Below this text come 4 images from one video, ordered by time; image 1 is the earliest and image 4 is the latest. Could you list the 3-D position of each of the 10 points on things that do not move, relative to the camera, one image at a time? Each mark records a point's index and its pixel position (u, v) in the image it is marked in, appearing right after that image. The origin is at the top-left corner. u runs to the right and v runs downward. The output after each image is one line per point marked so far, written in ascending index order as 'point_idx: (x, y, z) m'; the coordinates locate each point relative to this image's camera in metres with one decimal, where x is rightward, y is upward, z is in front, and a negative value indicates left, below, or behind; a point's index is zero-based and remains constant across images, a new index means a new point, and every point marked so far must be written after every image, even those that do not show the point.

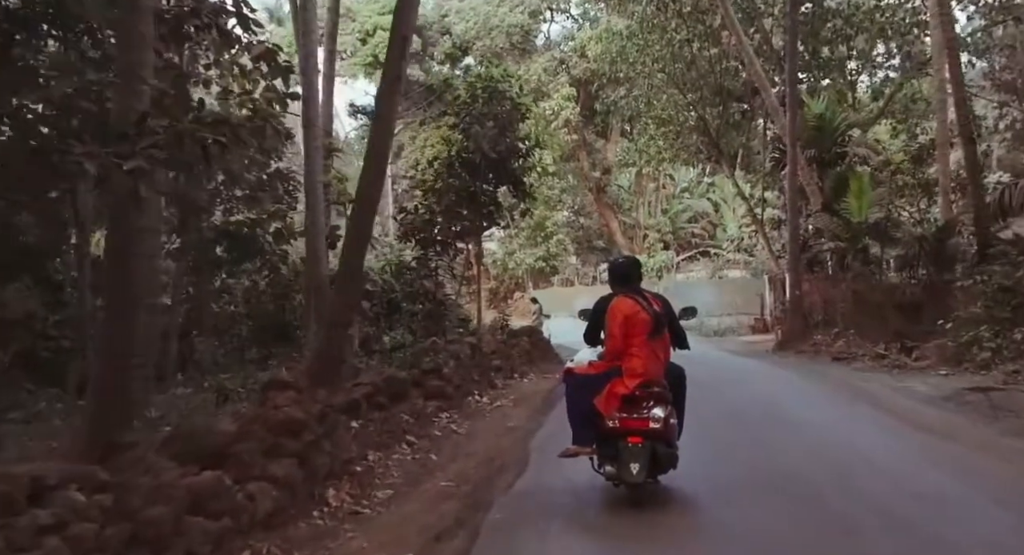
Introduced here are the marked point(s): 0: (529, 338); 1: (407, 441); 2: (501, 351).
0: (+0.3, -1.1, +16.9) m
1: (-0.8, -1.3, +7.2) m
2: (-0.2, -1.2, +13.9) m
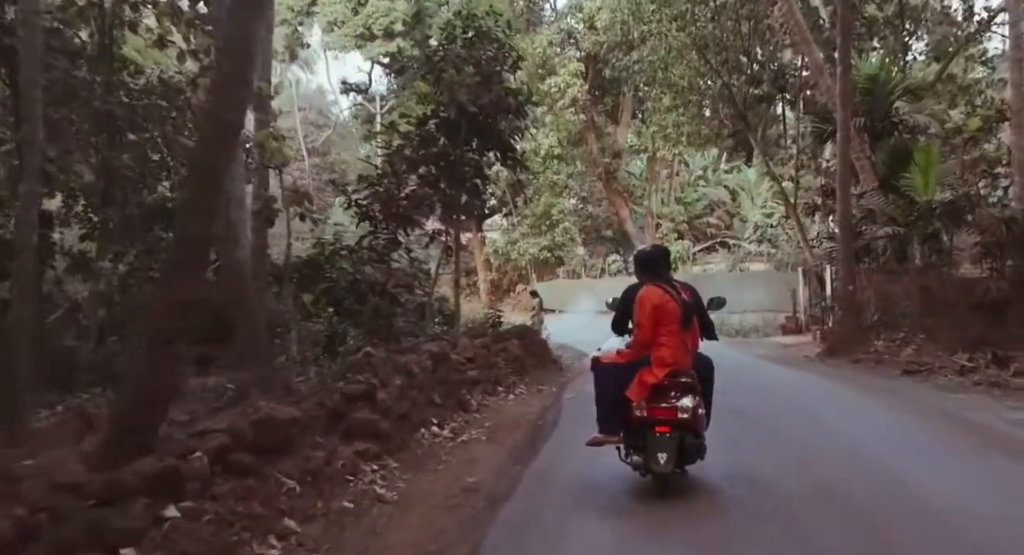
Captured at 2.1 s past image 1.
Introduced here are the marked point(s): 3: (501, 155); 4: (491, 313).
0: (+0.2, -1.0, +14.0) m
1: (-1.1, -1.2, +4.3) m
2: (-0.4, -1.0, +11.0) m
3: (-0.2, +1.9, +13.3) m
4: (-0.4, -0.8, +19.3) m
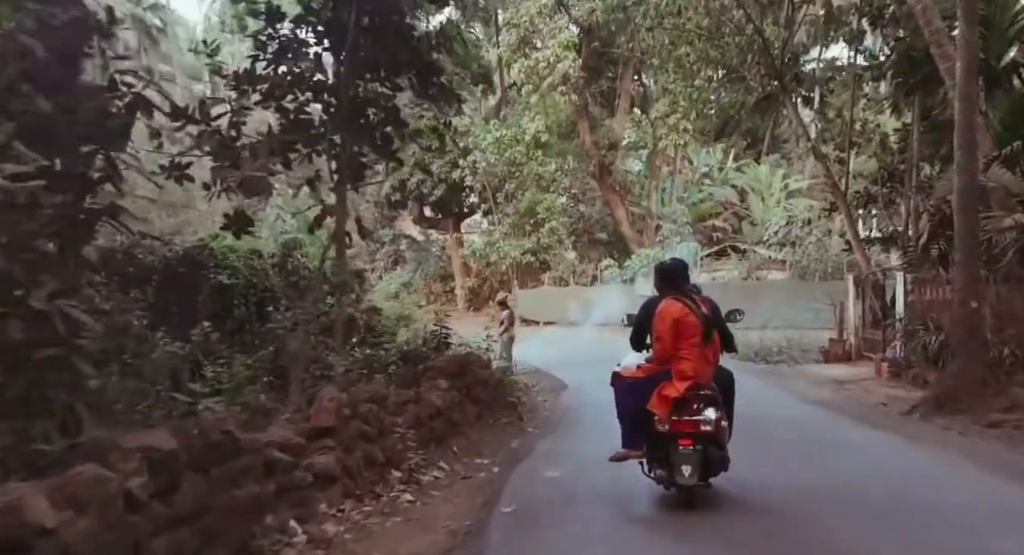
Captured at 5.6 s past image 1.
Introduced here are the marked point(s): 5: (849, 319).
0: (-0.5, -1.0, +9.0) m
1: (-1.8, -1.2, -0.7) m
2: (-1.1, -1.1, +6.0) m
3: (-0.9, +1.8, +8.3) m
4: (-1.2, -0.8, +14.3) m
5: (+6.2, -0.8, +16.5) m
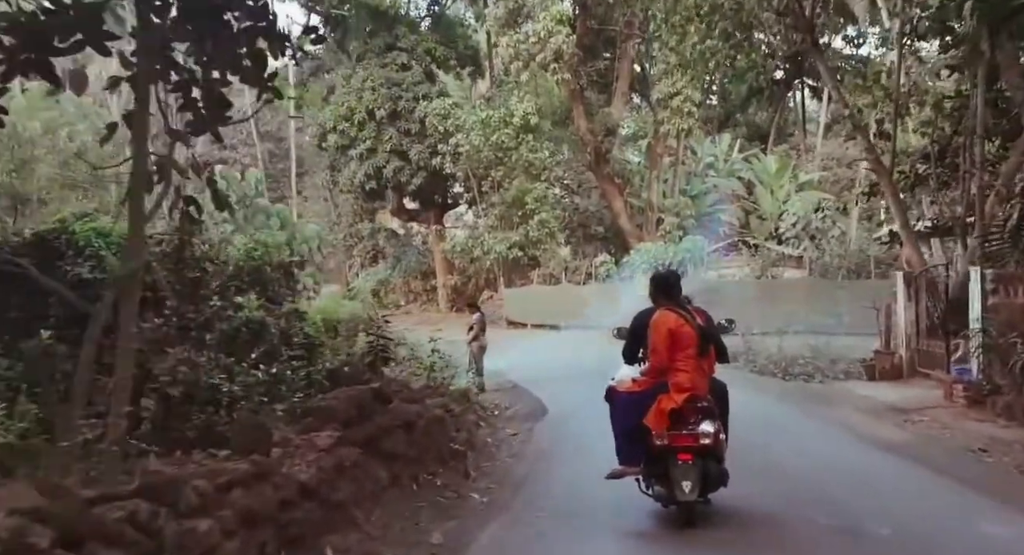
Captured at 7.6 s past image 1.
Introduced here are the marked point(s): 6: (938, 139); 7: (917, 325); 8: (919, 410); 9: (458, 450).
0: (-1.0, -0.9, +5.9) m
1: (-2.2, -1.1, -3.8) m
2: (-1.5, -1.0, +2.9) m
3: (-1.3, +1.9, +5.2) m
4: (-1.6, -0.8, +11.2) m
5: (+5.7, -0.7, +13.3) m
6: (+6.9, +2.2, +14.5) m
7: (+5.9, -0.7, +13.1) m
8: (+4.7, -1.5, +10.1) m
9: (-0.5, -1.4, +7.4) m
